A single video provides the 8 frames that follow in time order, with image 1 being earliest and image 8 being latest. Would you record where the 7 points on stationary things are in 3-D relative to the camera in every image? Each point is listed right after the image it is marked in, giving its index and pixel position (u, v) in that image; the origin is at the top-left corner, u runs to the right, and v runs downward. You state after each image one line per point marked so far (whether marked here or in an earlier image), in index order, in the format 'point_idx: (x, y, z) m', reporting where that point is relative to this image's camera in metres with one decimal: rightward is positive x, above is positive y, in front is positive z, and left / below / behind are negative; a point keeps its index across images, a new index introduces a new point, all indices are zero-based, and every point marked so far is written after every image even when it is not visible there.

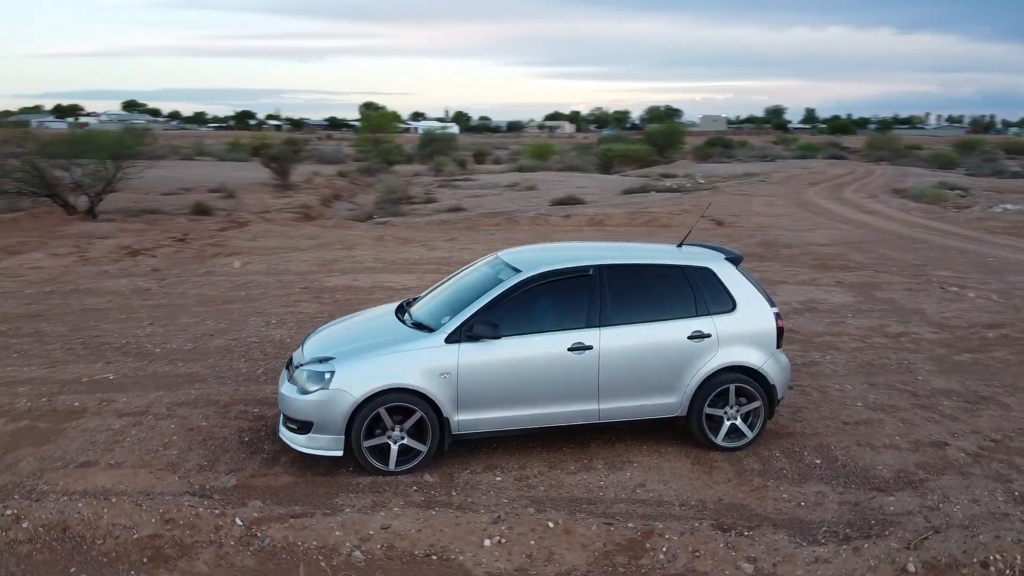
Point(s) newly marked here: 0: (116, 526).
0: (-2.3, -1.4, +4.7) m
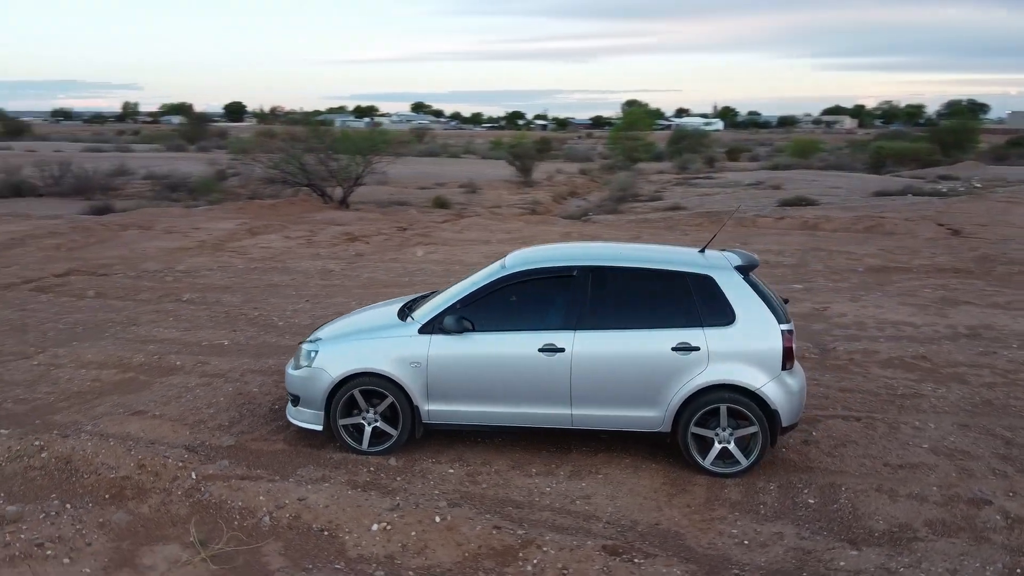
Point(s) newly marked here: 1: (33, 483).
0: (-2.8, -1.2, +5.6) m
1: (-3.1, -1.3, +5.4) m
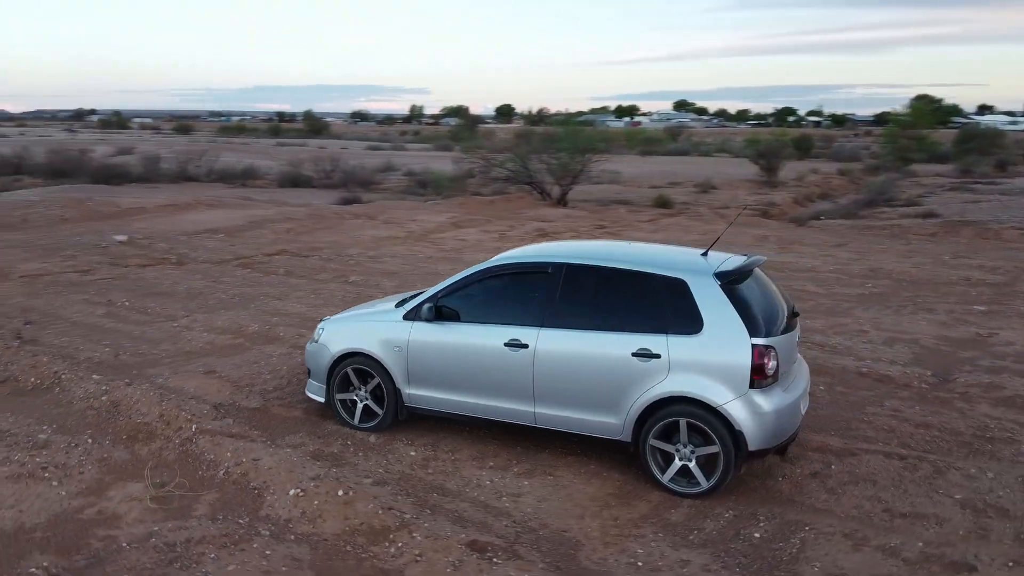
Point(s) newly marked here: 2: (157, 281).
0: (-3.0, -1.0, +6.5) m
1: (-3.4, -1.0, +6.5) m
2: (-5.8, +0.1, +13.5) m
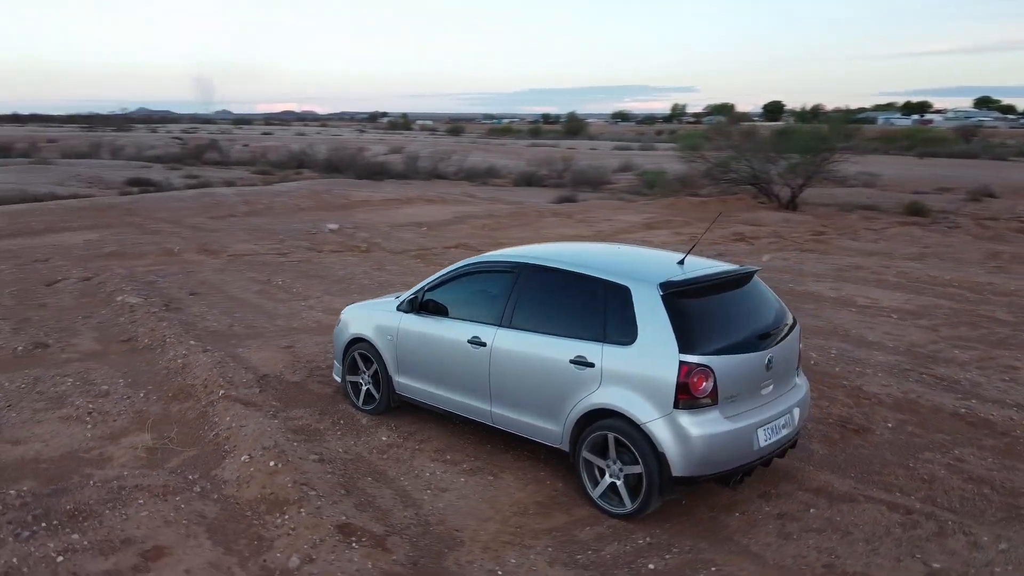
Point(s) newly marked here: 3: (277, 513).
0: (-2.9, -0.8, +7.4) m
1: (-3.2, -0.8, +7.5) m
2: (-3.3, +0.4, +14.9) m
3: (-1.4, -1.3, +4.8) m
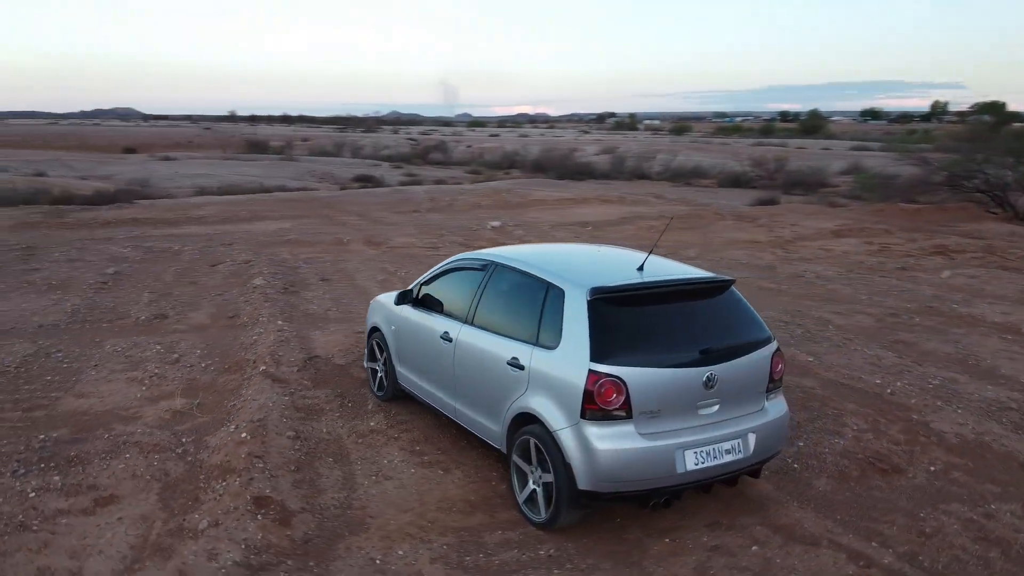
0: (-2.5, -0.6, +8.1) m
1: (-2.9, -0.6, +8.3) m
2: (-0.8, +0.5, +15.4) m
3: (-1.8, -1.2, +5.2) m
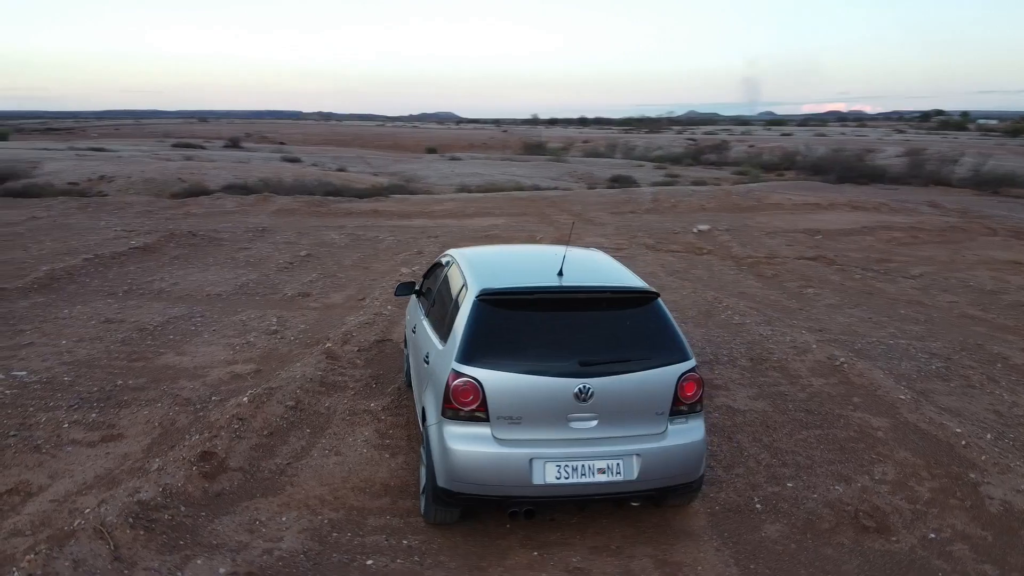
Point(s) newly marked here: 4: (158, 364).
0: (-1.8, -0.5, +8.9) m
1: (-2.1, -0.4, +9.2) m
2: (+2.4, +0.4, +15.2) m
3: (-2.2, -1.0, +6.0) m
4: (-3.4, -0.7, +7.9) m
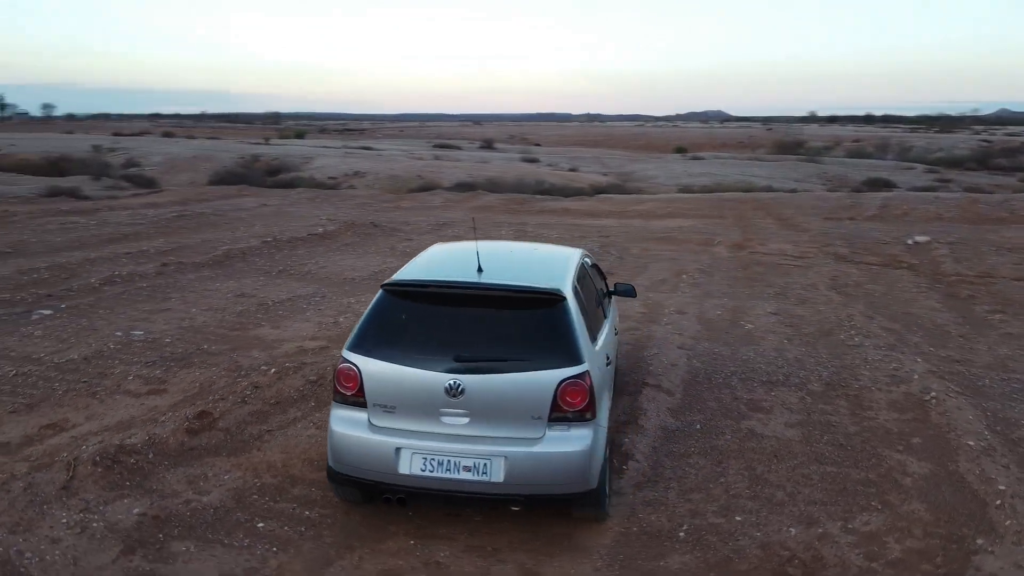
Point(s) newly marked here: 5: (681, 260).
0: (-1.0, -0.3, +9.4) m
1: (-1.1, -0.3, +9.8) m
2: (+5.0, +0.2, +14.0) m
3: (-2.4, -0.9, +6.7) m
4: (-2.8, -0.5, +8.9) m
5: (+3.0, +0.5, +15.1) m
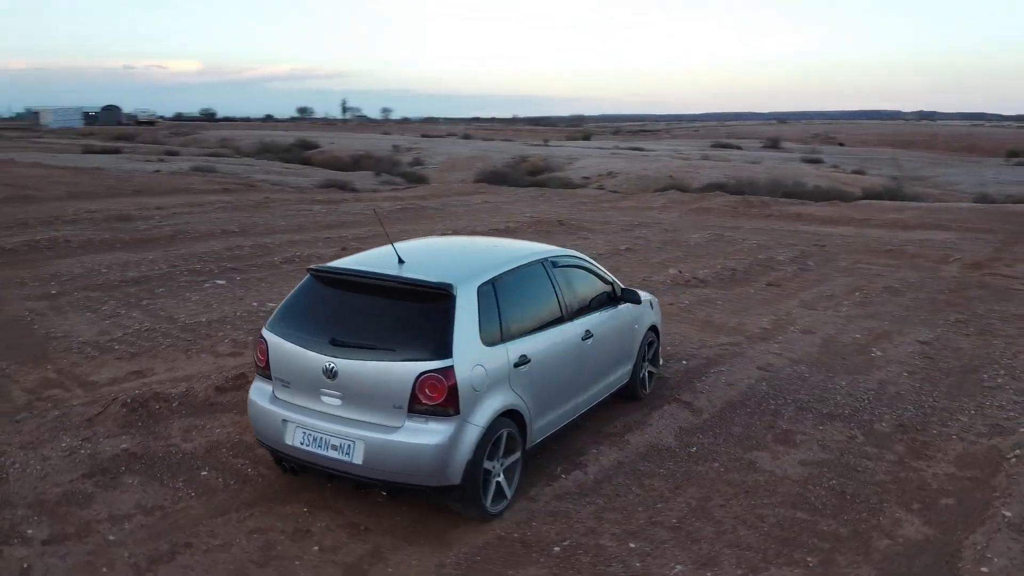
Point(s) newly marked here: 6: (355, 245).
0: (+0.1, -0.3, +9.6) m
1: (+0.1, -0.3, +10.0) m
2: (+7.4, -0.2, +11.7) m
3: (-2.1, -0.7, +7.6) m
4: (-1.7, -0.3, +9.8) m
5: (+6.0, +0.2, +13.4) m
6: (-2.6, +0.7, +13.7) m
